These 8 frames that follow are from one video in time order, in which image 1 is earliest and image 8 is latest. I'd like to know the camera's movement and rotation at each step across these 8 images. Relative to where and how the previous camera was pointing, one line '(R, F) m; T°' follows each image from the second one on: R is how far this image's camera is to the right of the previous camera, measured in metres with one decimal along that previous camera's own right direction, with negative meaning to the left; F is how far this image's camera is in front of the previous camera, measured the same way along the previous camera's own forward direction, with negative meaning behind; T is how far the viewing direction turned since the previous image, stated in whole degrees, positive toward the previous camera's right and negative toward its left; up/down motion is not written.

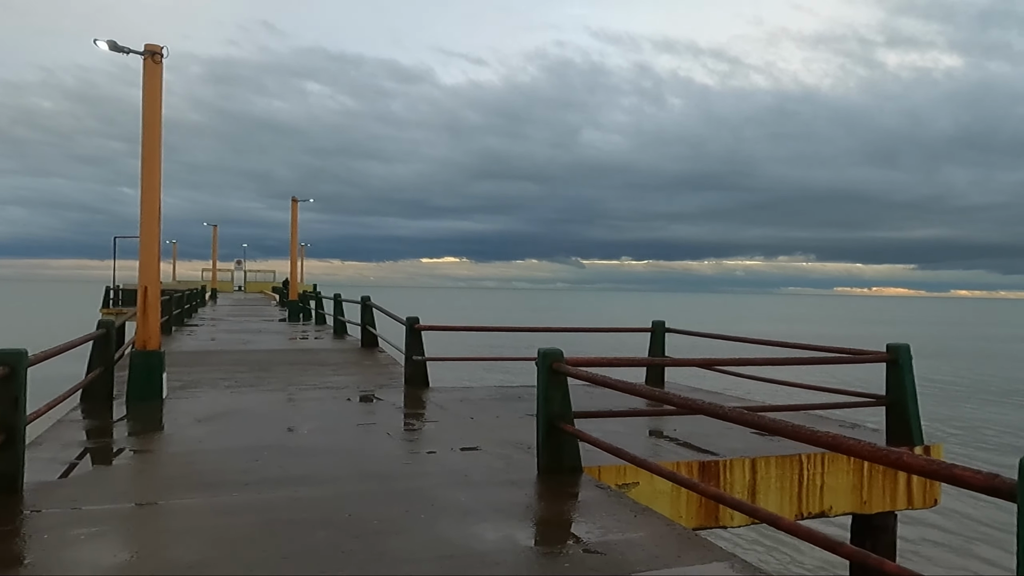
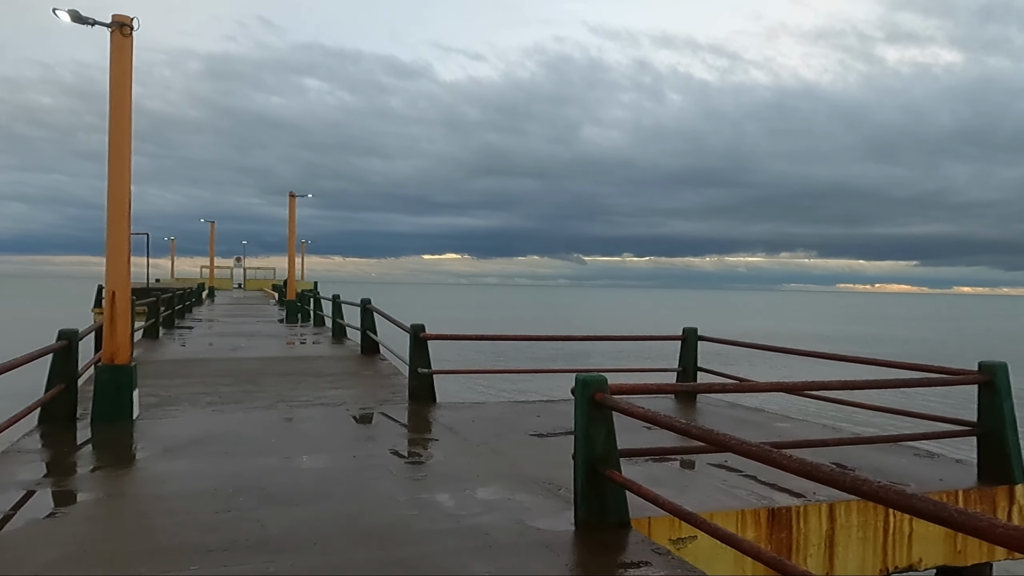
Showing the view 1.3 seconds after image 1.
(-0.2, +1.0) m; 0°
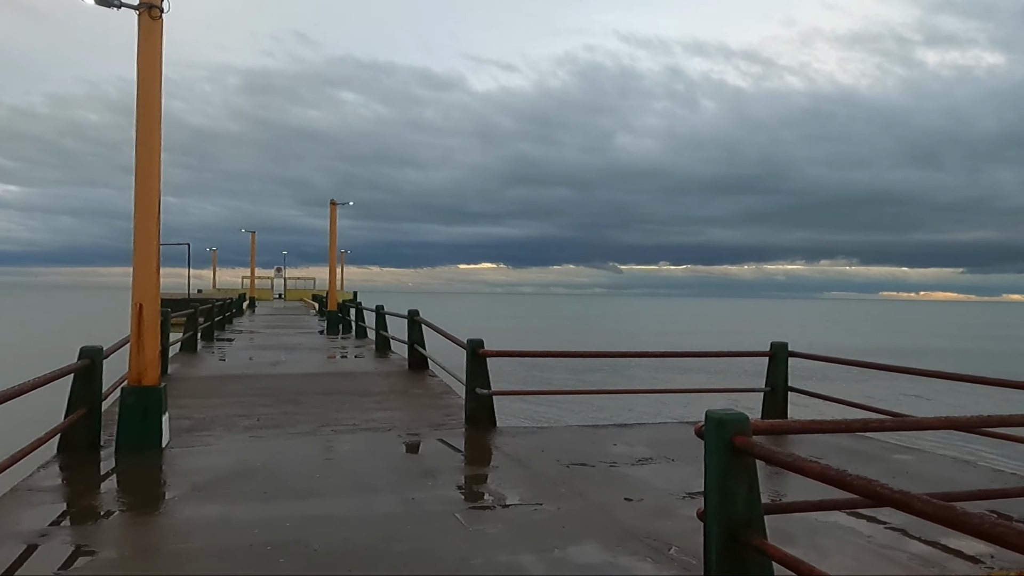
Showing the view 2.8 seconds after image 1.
(-0.3, +0.9) m; -3°
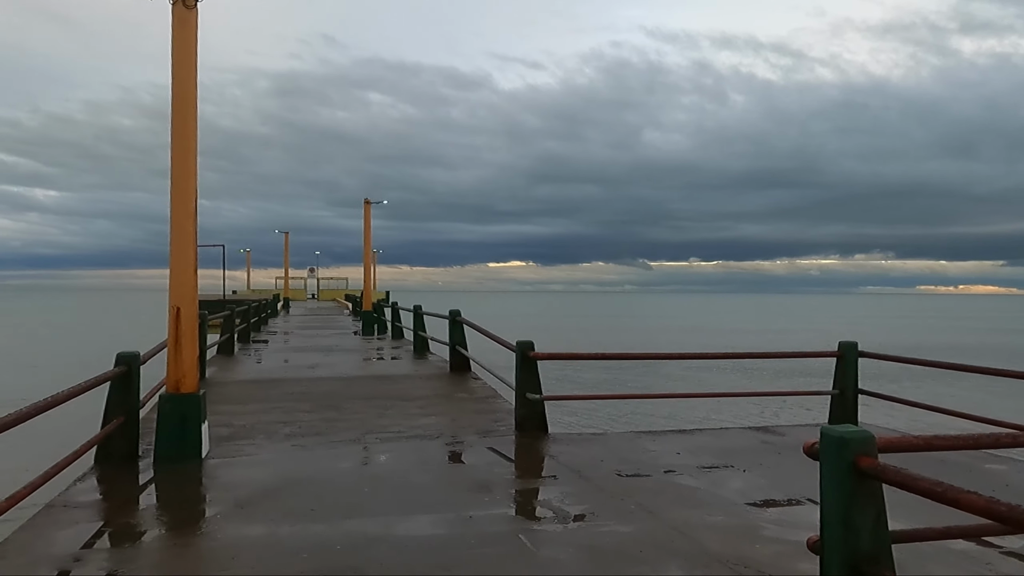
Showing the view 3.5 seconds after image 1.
(-0.2, +0.4) m; -2°
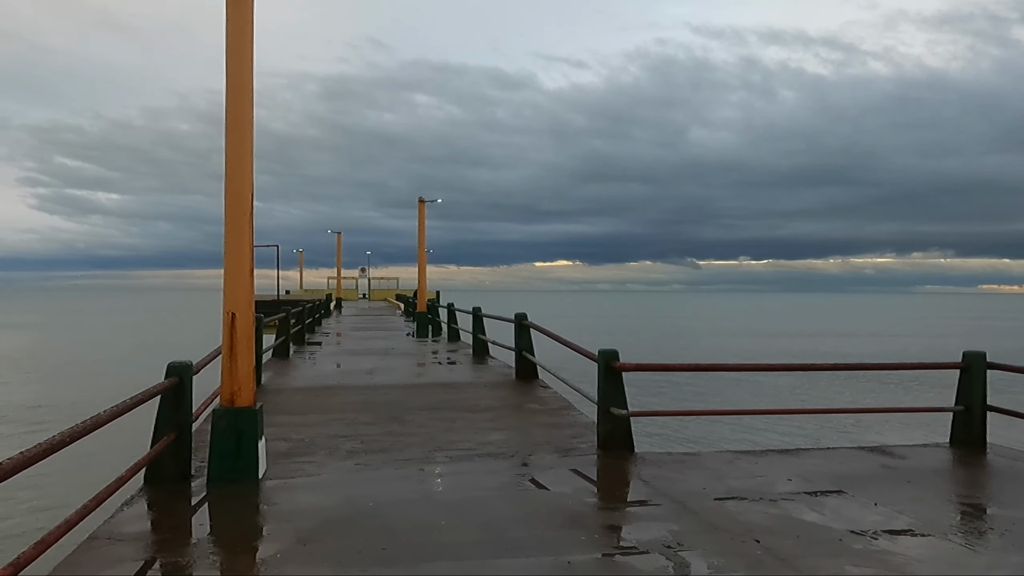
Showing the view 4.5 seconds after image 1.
(-0.3, +0.7) m; -3°
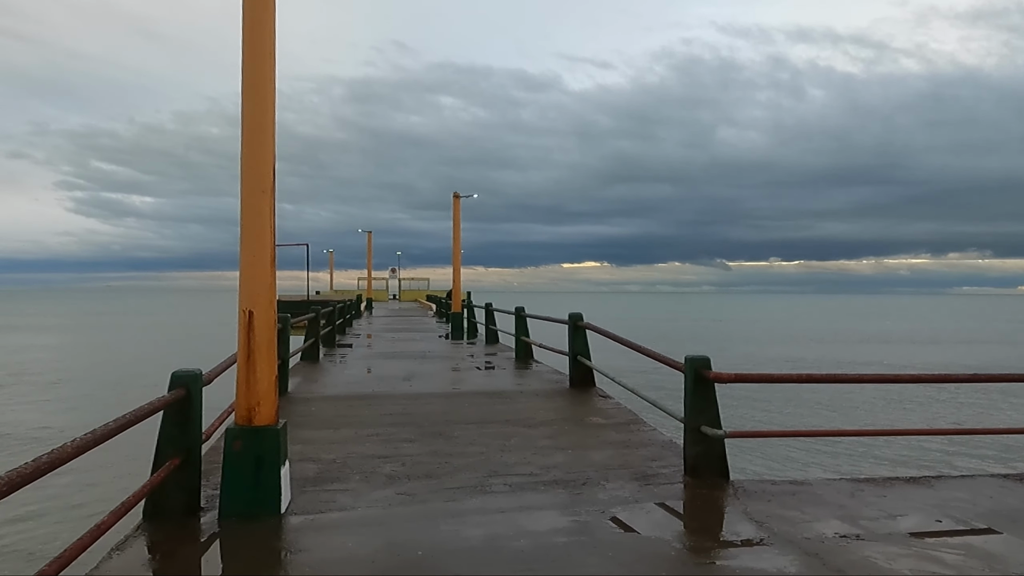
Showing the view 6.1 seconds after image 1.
(-0.3, +1.0) m; -2°
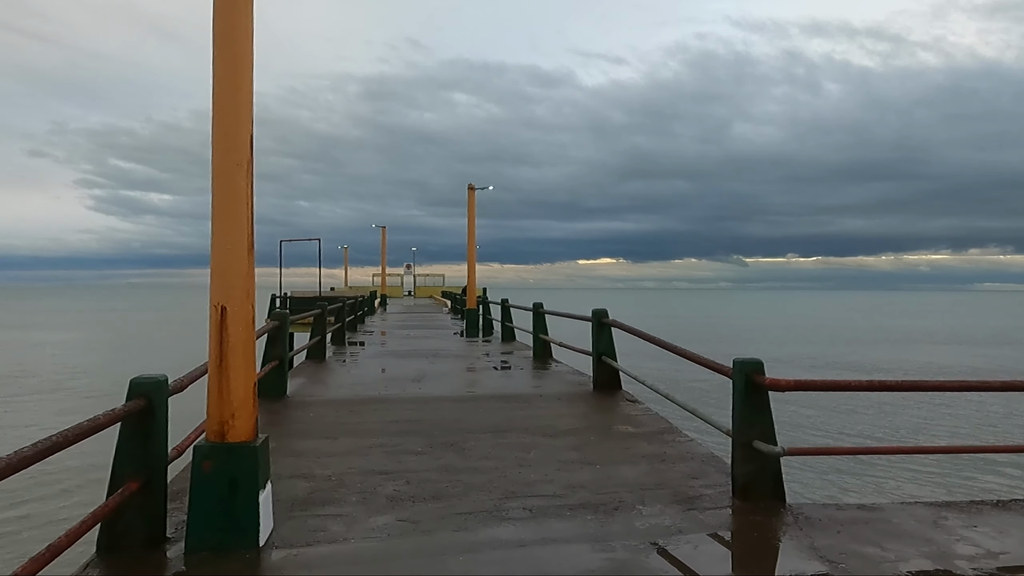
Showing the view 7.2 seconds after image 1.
(0.0, +0.7) m; -1°
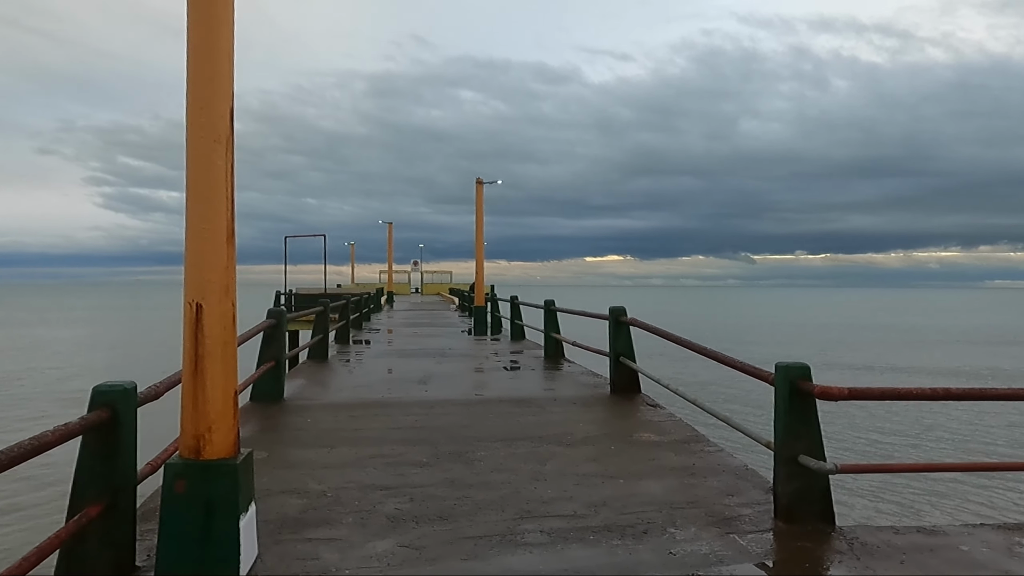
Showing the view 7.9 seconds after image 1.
(0.0, +0.5) m; -1°
